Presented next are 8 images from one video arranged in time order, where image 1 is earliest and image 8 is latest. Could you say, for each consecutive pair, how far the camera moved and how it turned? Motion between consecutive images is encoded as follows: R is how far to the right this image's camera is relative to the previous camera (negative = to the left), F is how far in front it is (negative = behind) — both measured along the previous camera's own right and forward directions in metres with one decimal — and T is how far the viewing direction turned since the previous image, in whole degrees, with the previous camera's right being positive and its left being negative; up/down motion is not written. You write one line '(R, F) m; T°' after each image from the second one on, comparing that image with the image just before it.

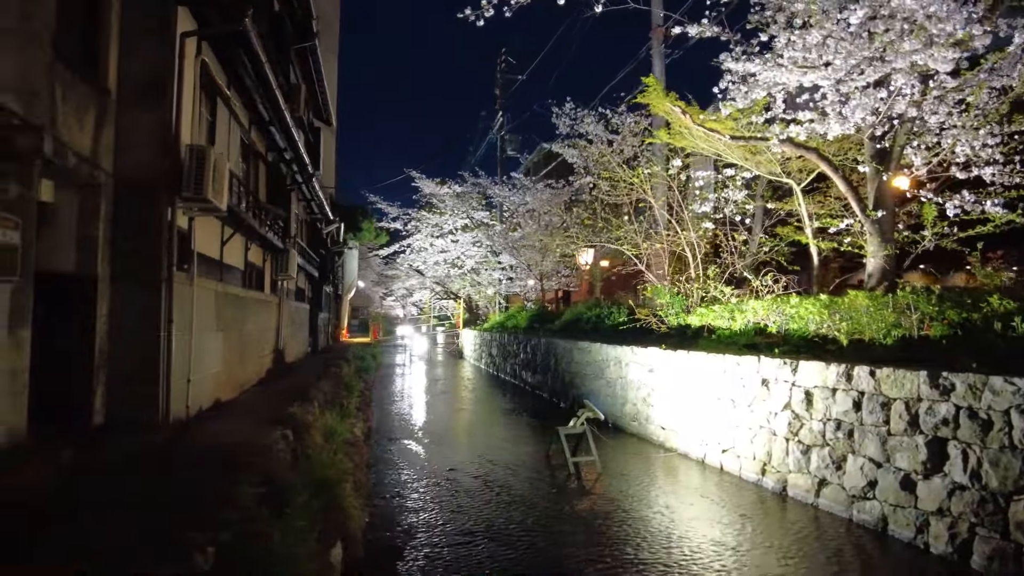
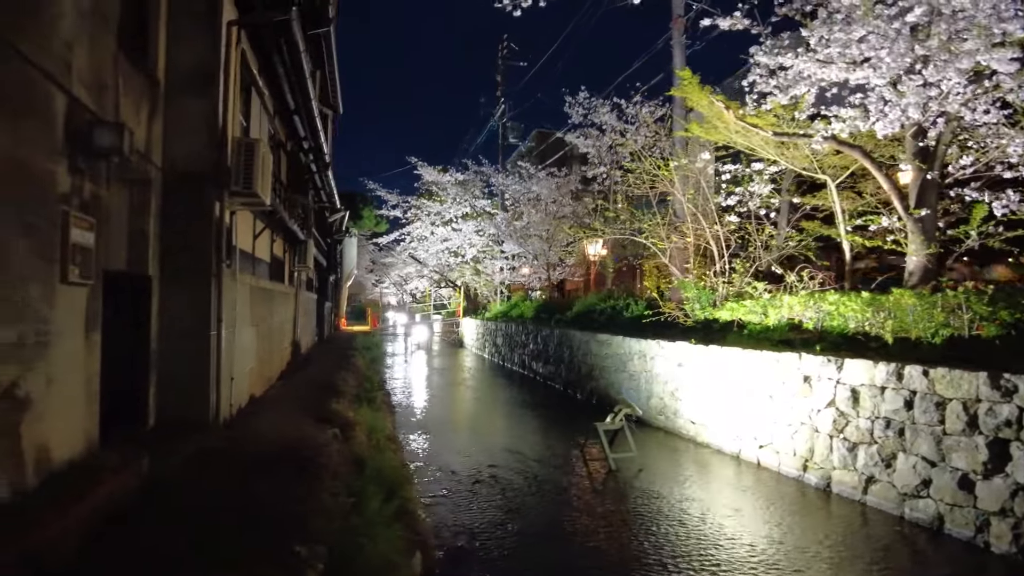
(-0.7, +0.1) m; +1°
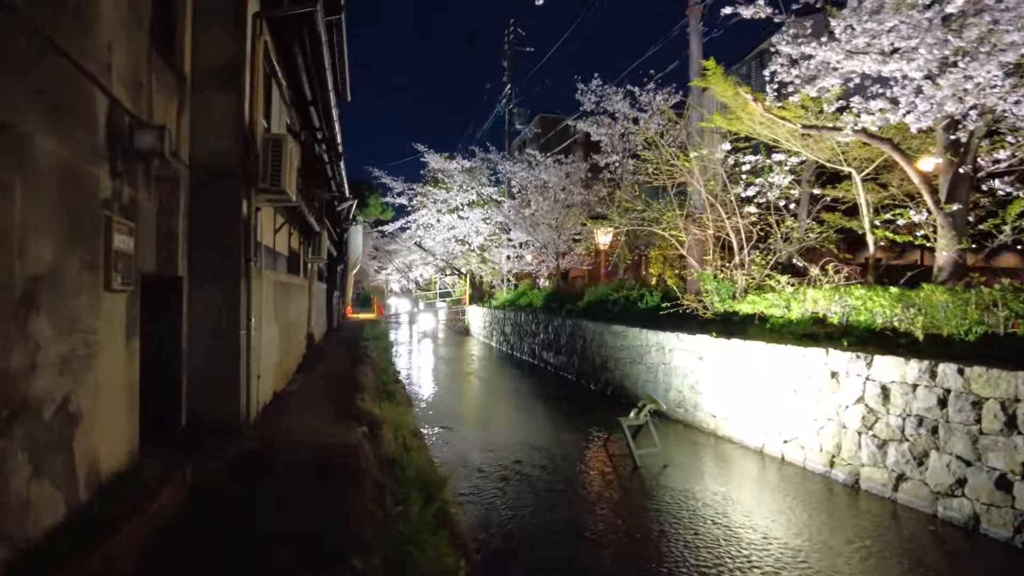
(-0.3, +0.1) m; 0°
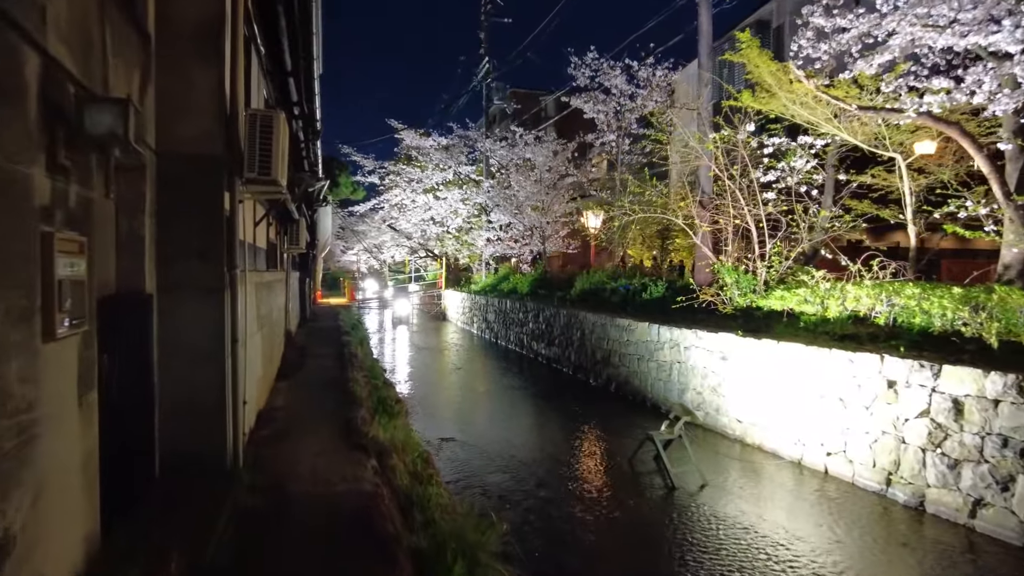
(-0.6, +1.0) m; +3°
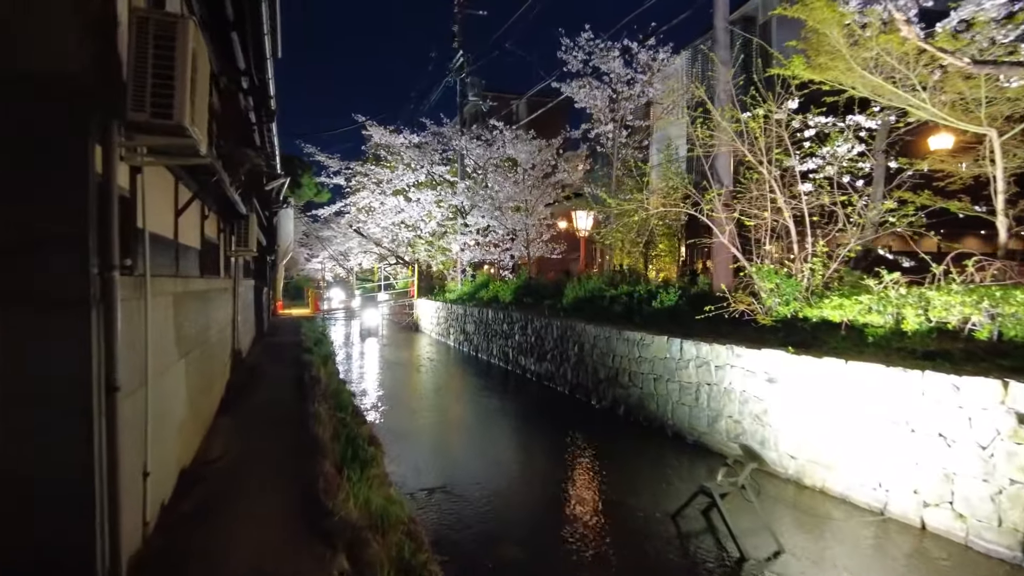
(-0.4, +1.8) m; +3°
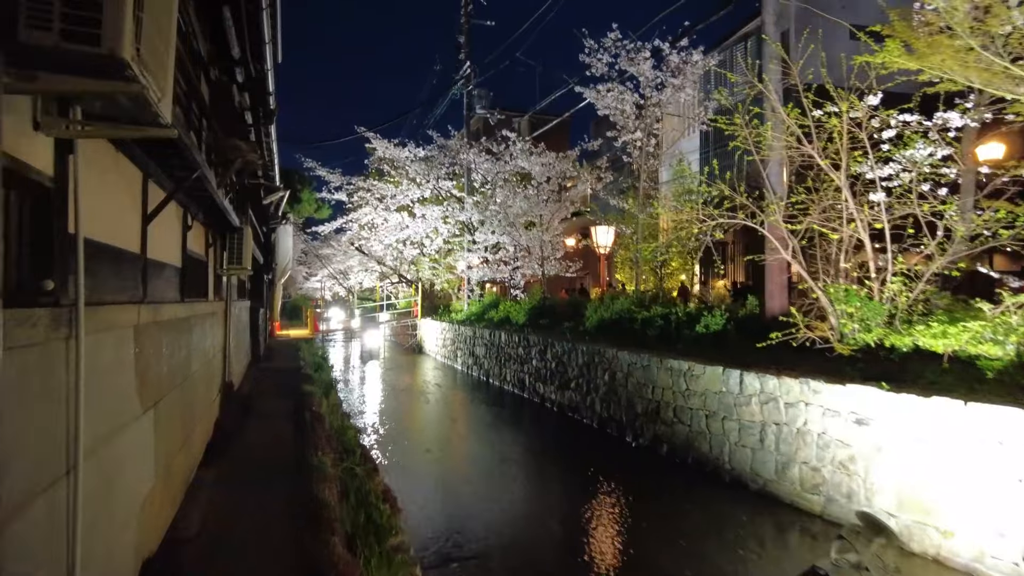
(-0.5, +1.2) m; 0°
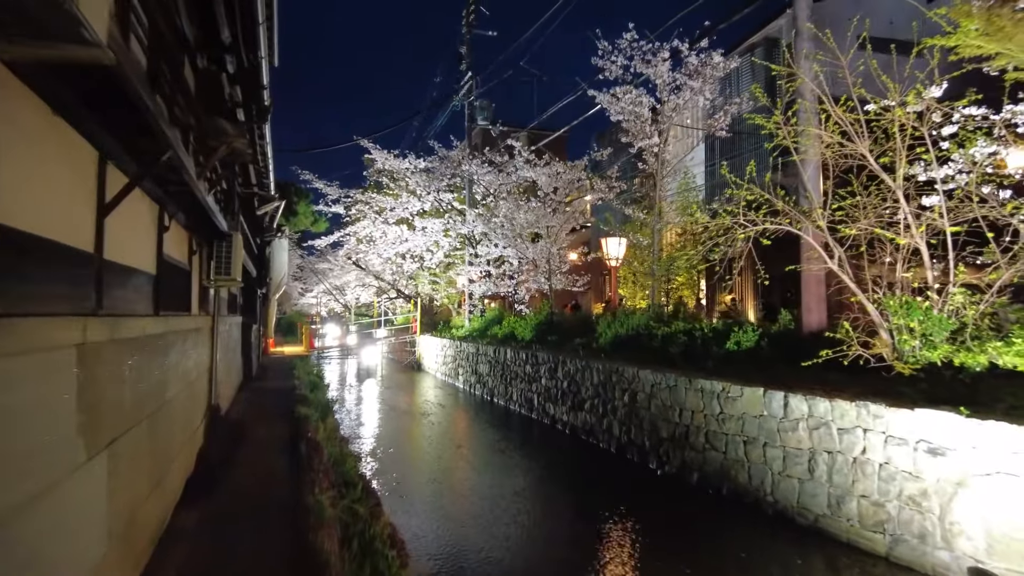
(-0.3, +0.8) m; 0°
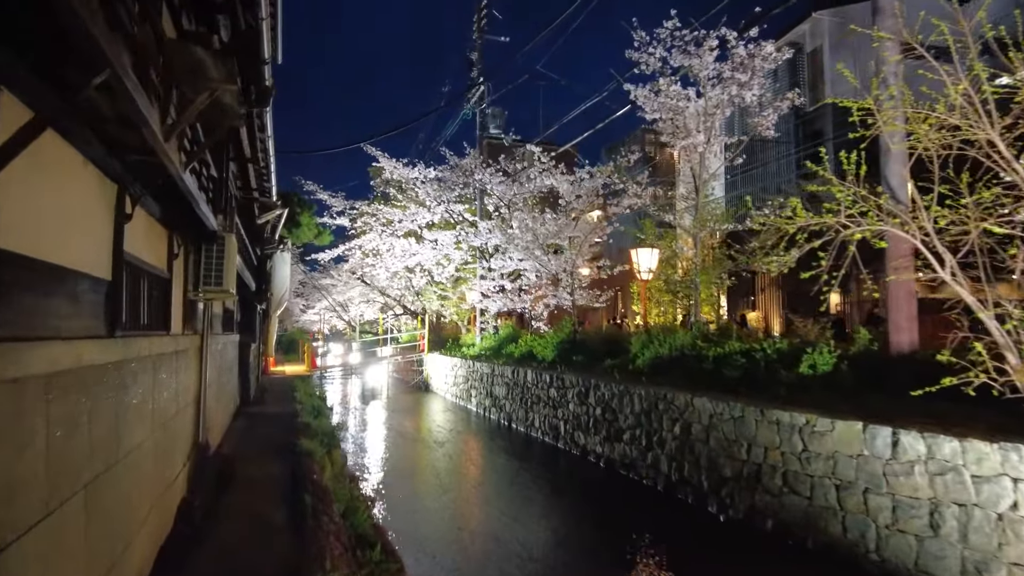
(-0.5, +1.3) m; 0°
